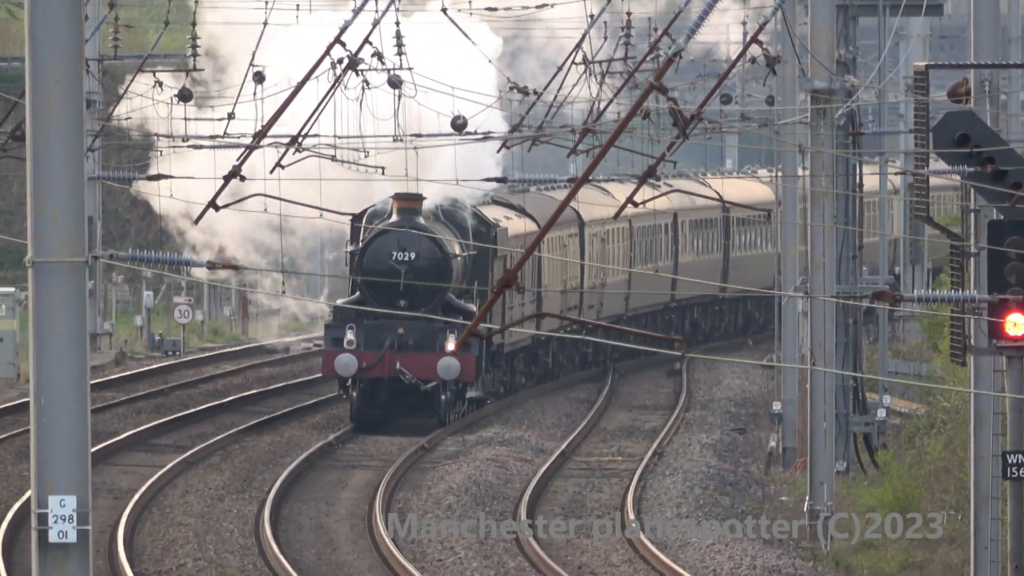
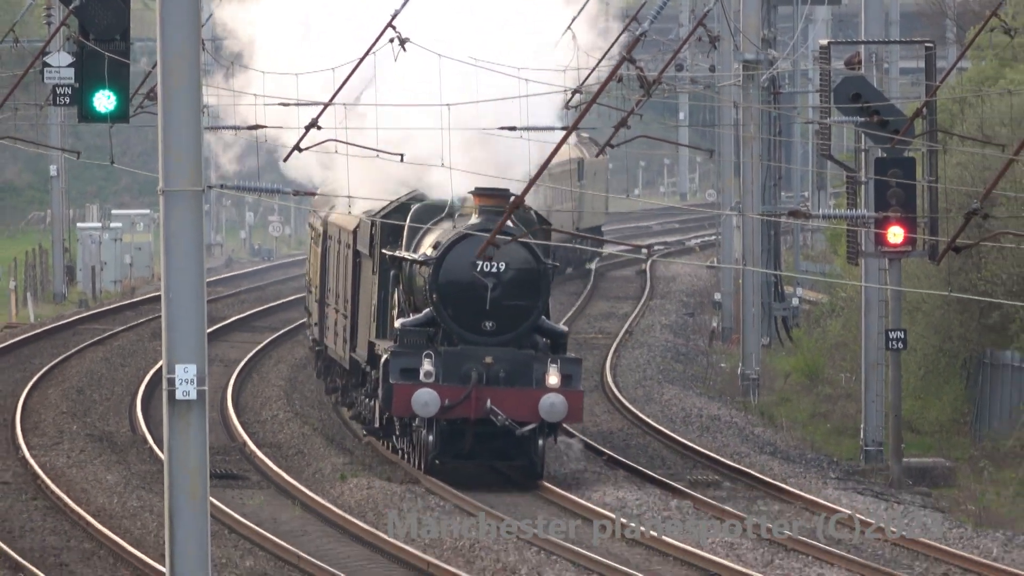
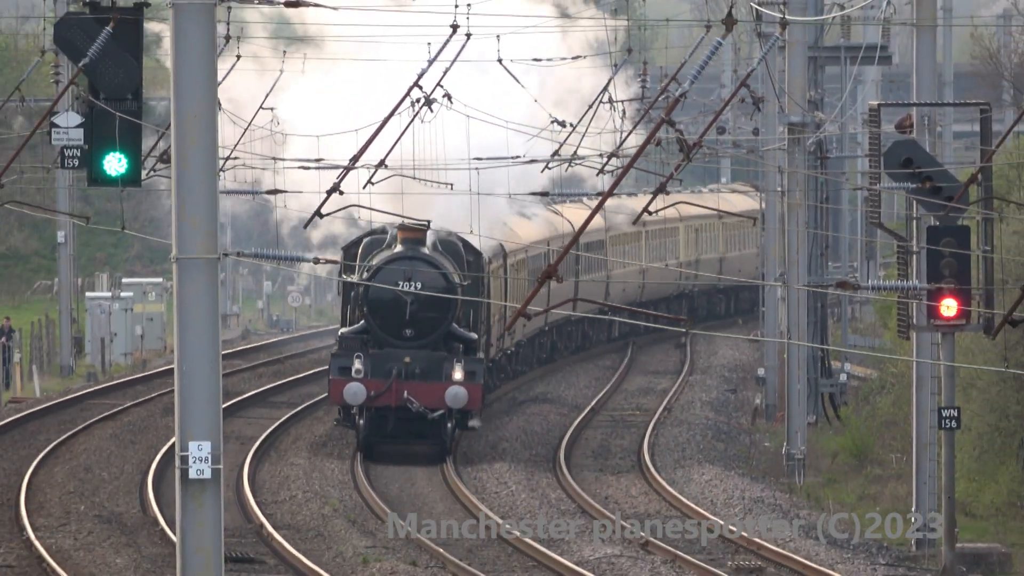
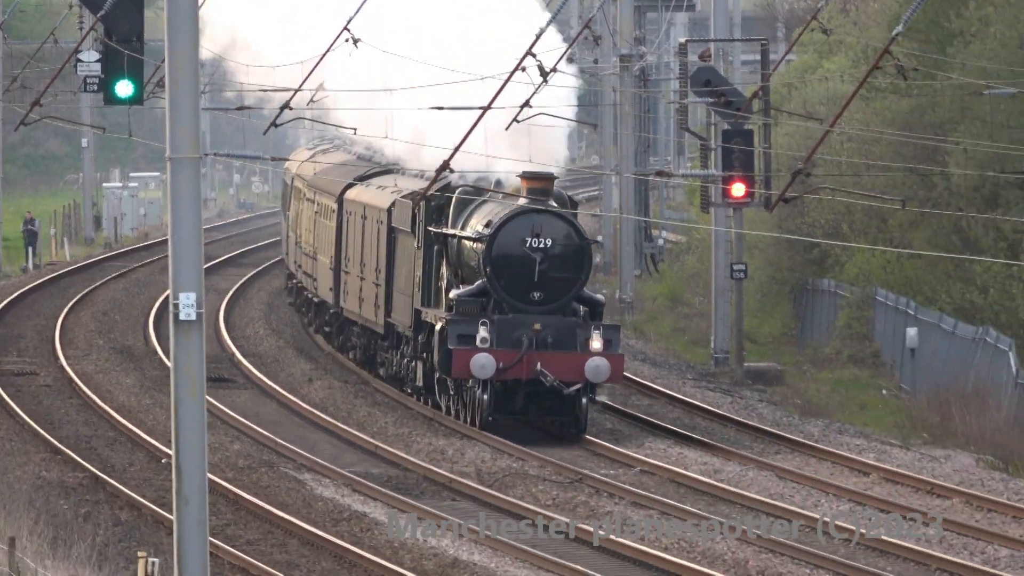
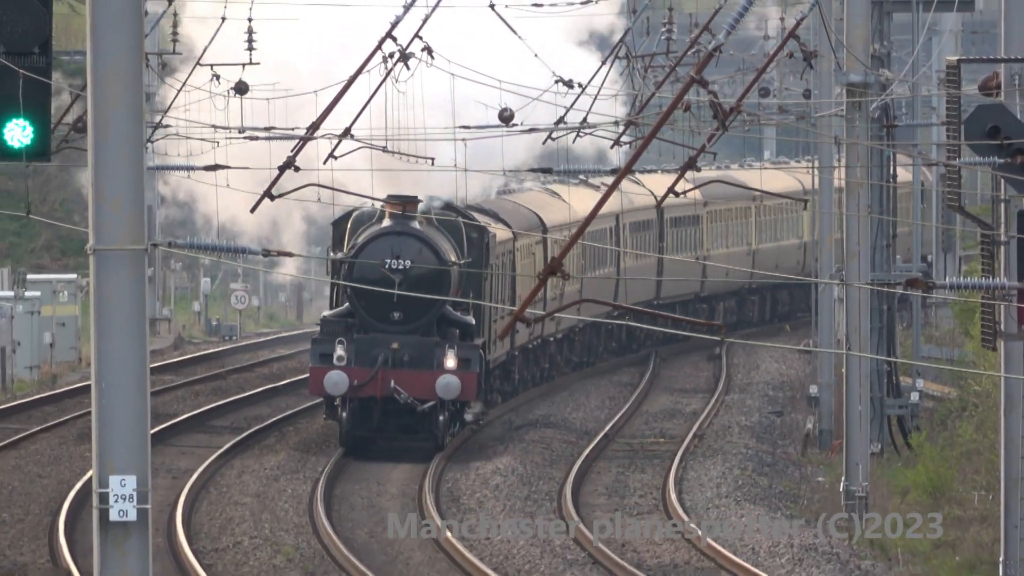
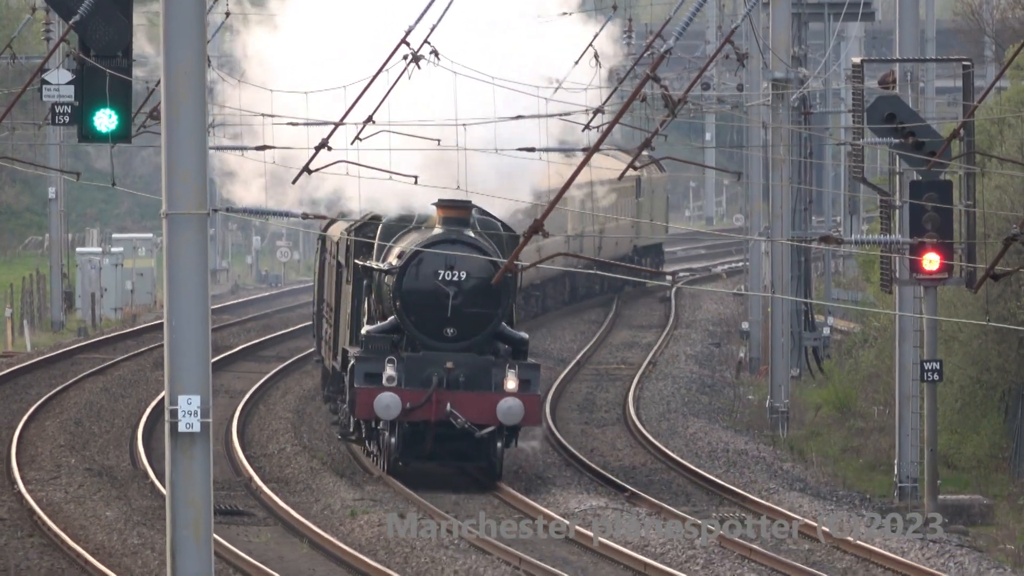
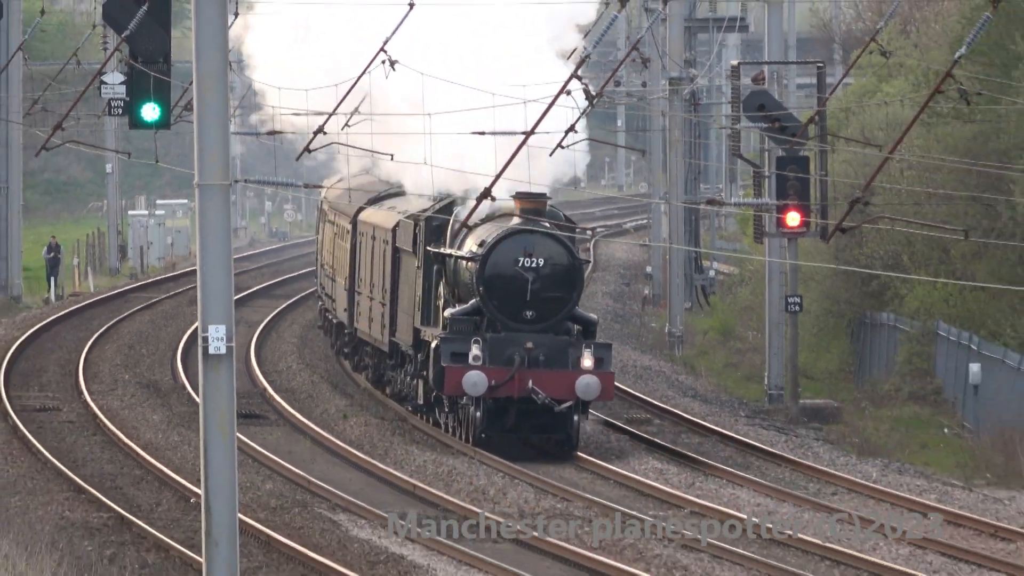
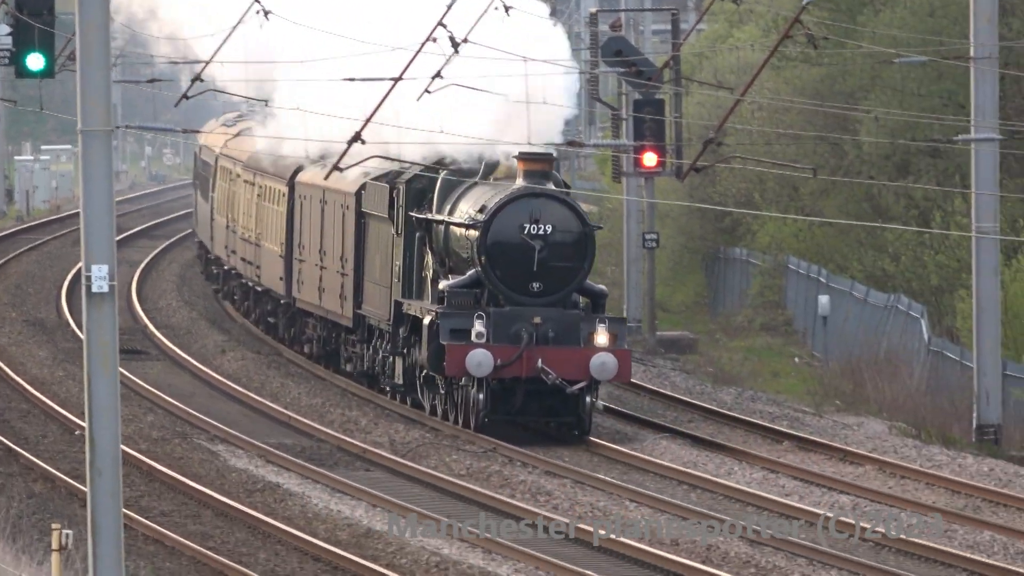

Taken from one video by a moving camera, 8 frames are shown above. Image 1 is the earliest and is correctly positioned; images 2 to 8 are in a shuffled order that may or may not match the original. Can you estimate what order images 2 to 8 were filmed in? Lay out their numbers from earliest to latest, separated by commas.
5, 3, 6, 2, 7, 4, 8
